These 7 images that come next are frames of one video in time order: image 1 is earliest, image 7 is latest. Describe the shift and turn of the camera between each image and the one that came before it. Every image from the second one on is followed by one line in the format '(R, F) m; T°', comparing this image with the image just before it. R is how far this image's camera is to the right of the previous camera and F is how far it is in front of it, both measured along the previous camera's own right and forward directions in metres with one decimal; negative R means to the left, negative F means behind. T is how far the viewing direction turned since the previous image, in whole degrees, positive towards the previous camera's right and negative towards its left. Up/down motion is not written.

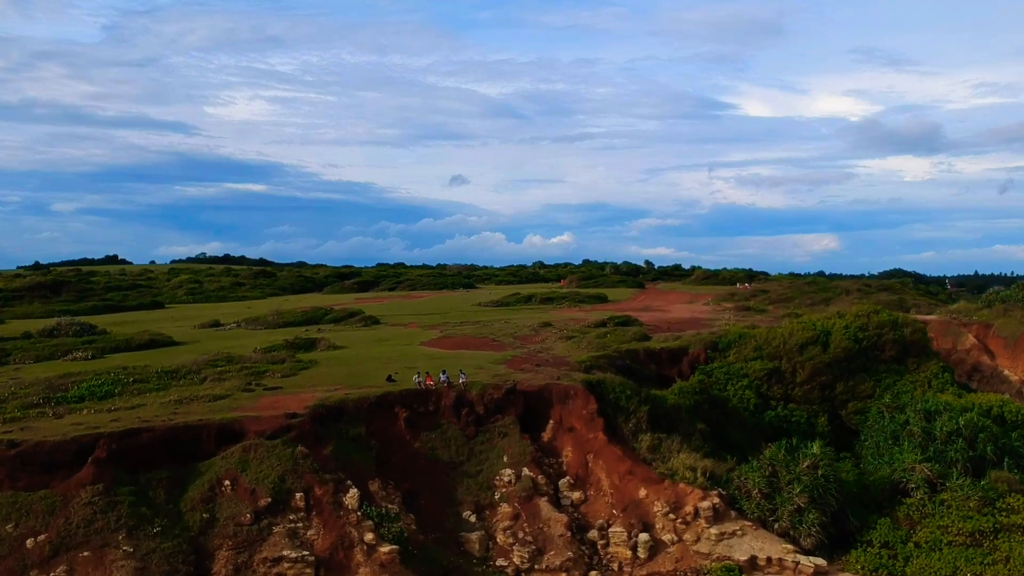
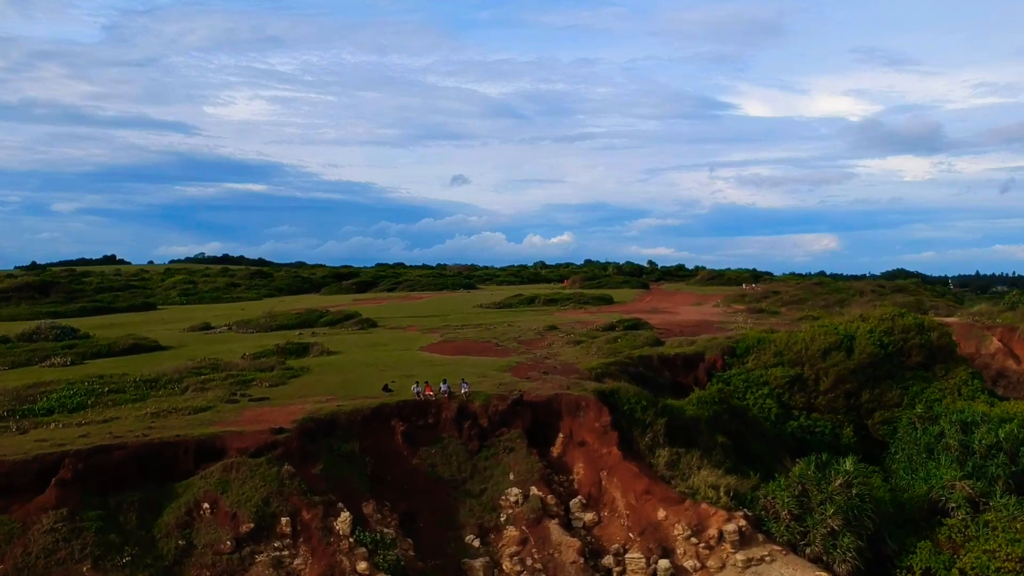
(-0.1, +1.8) m; 0°
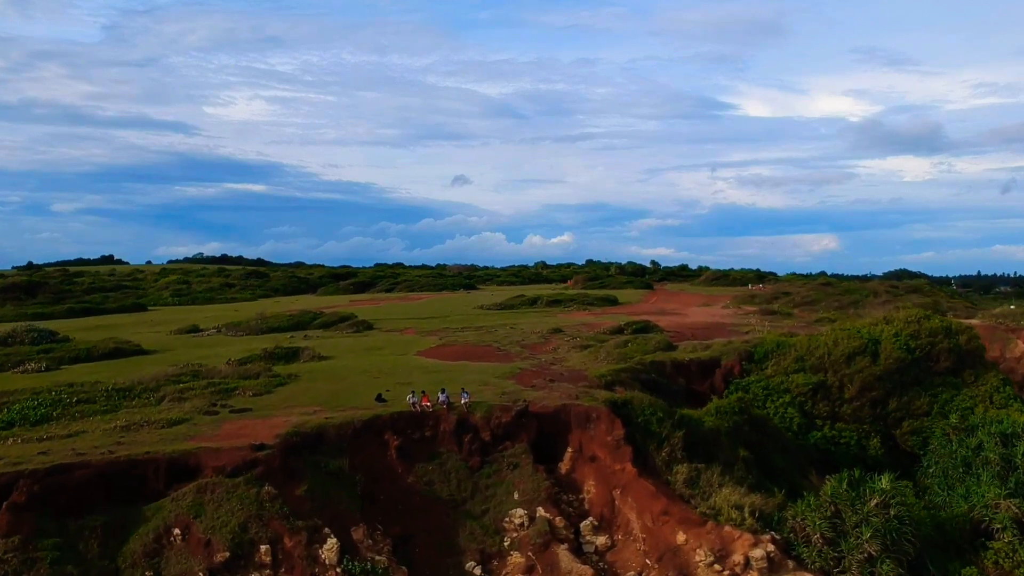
(-0.1, +1.8) m; 0°
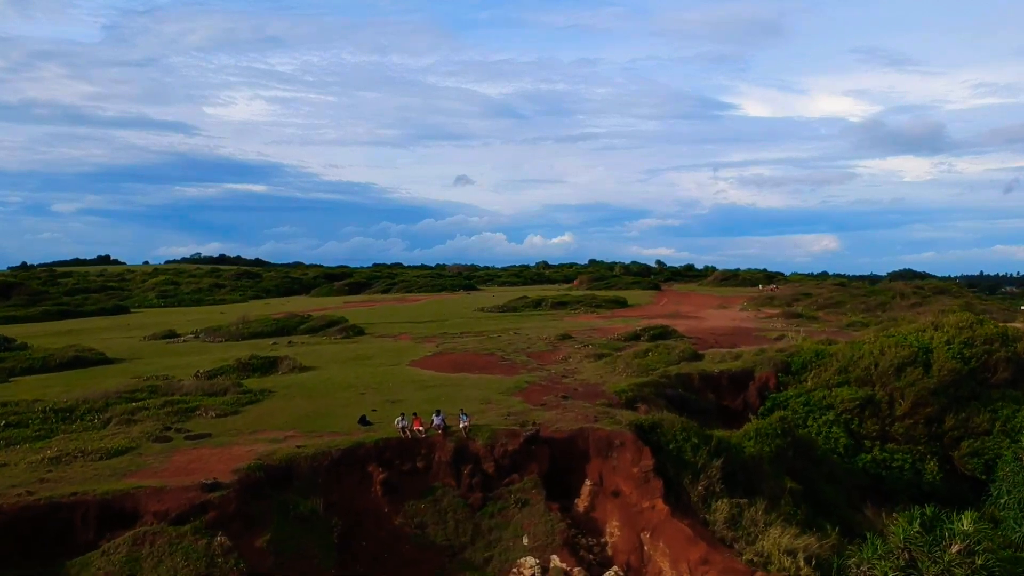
(-0.1, +3.1) m; 0°
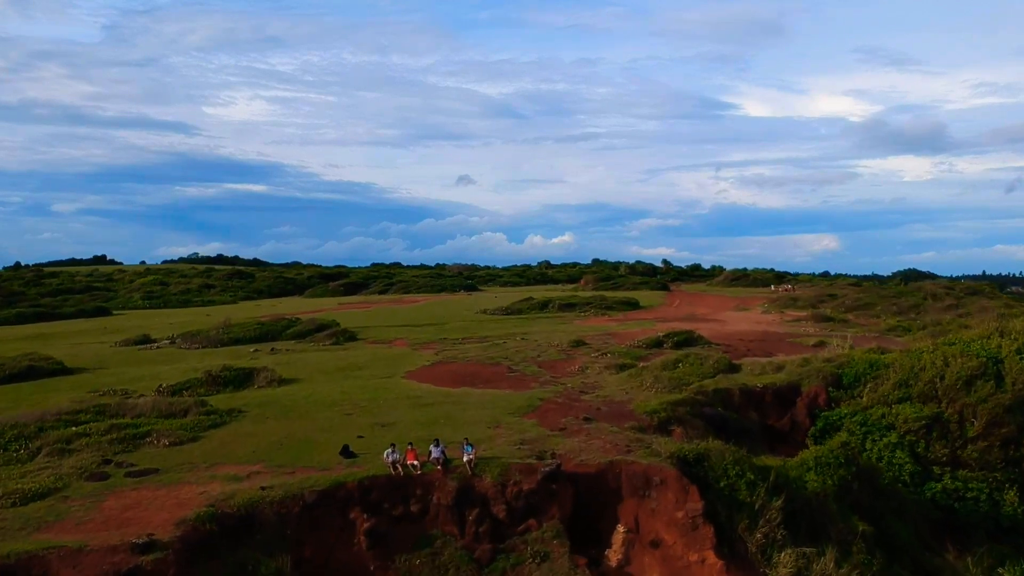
(-0.2, +3.1) m; 0°
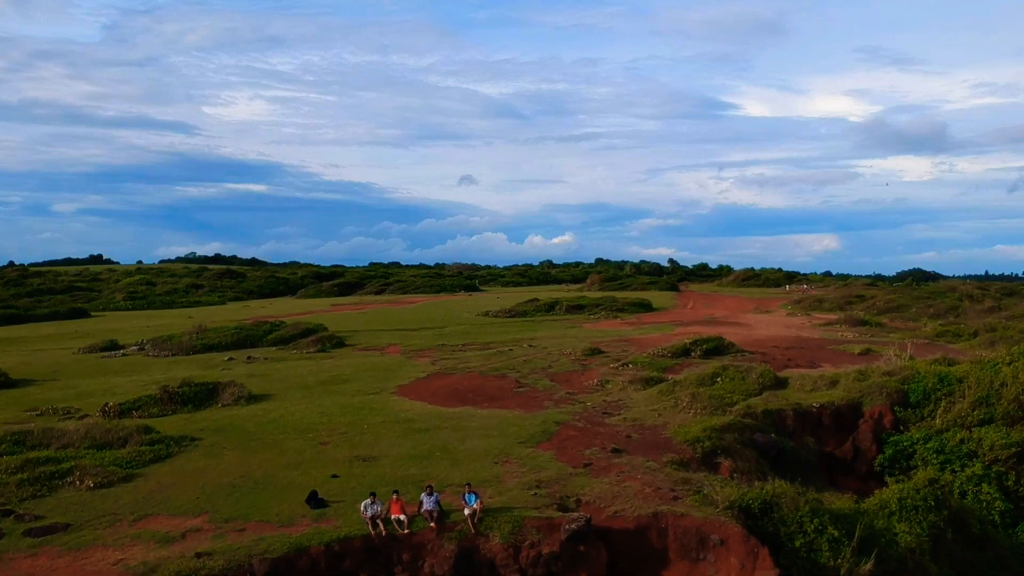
(-0.2, +3.2) m; 0°
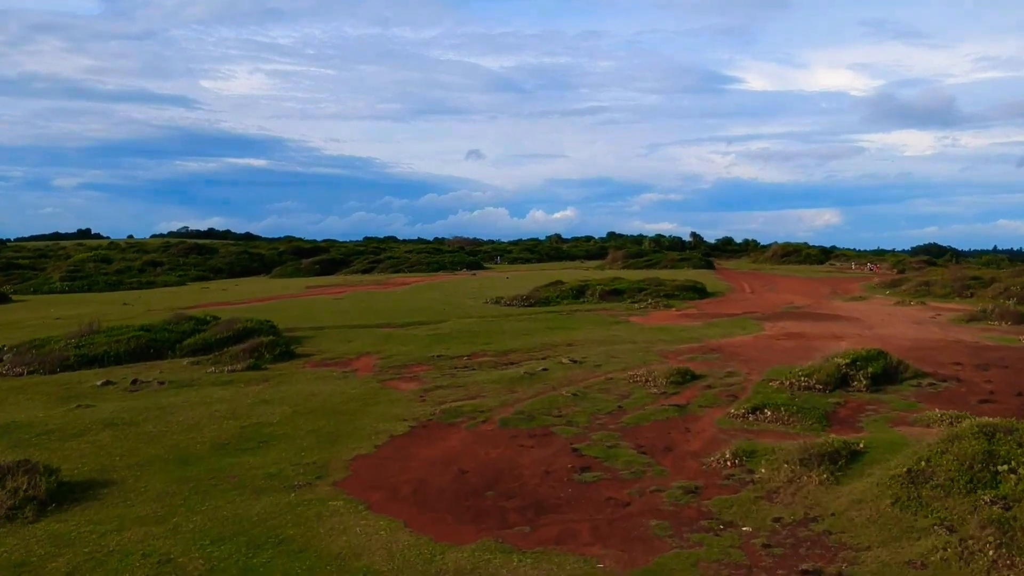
(-0.5, +9.3) m; 0°
